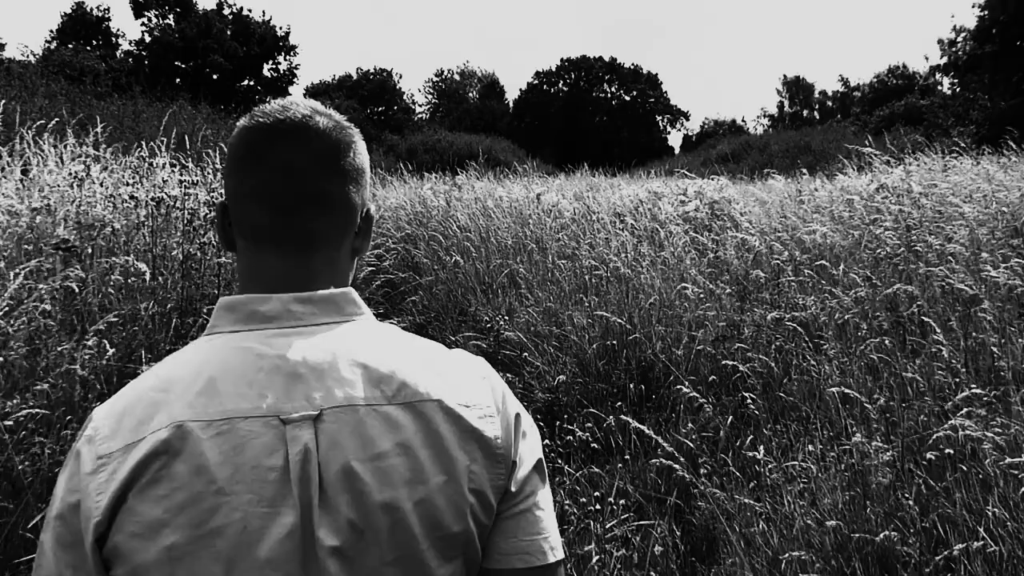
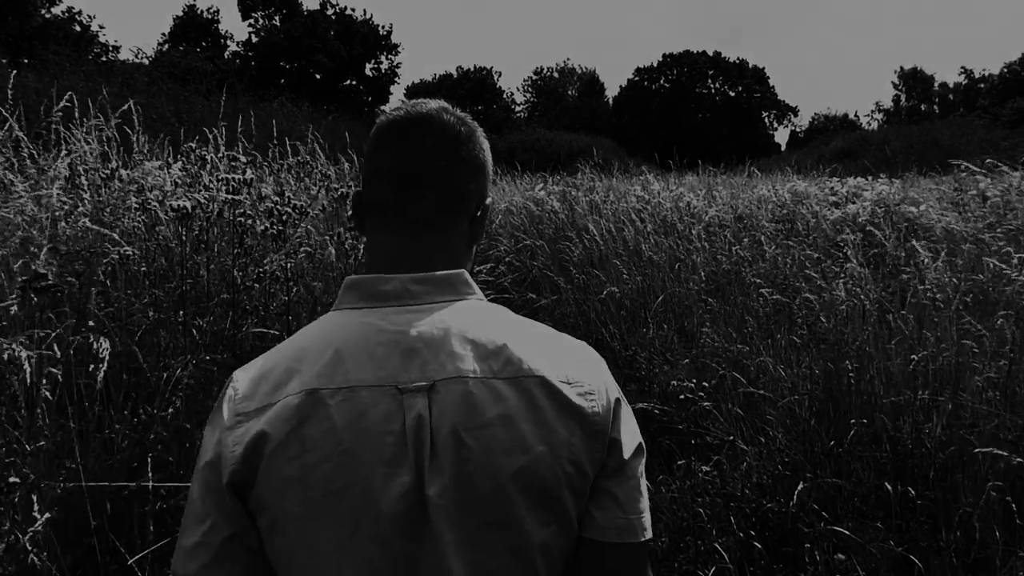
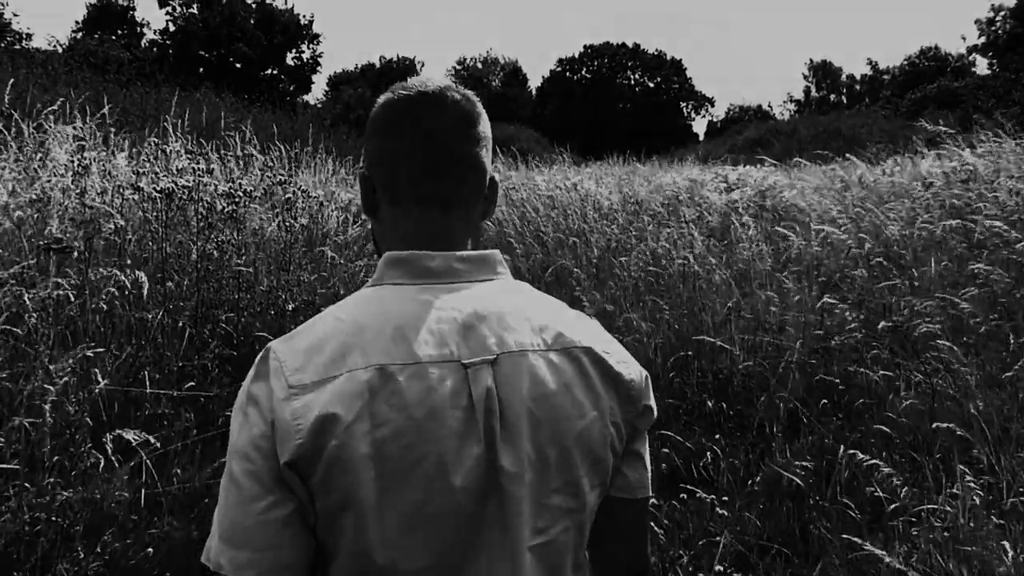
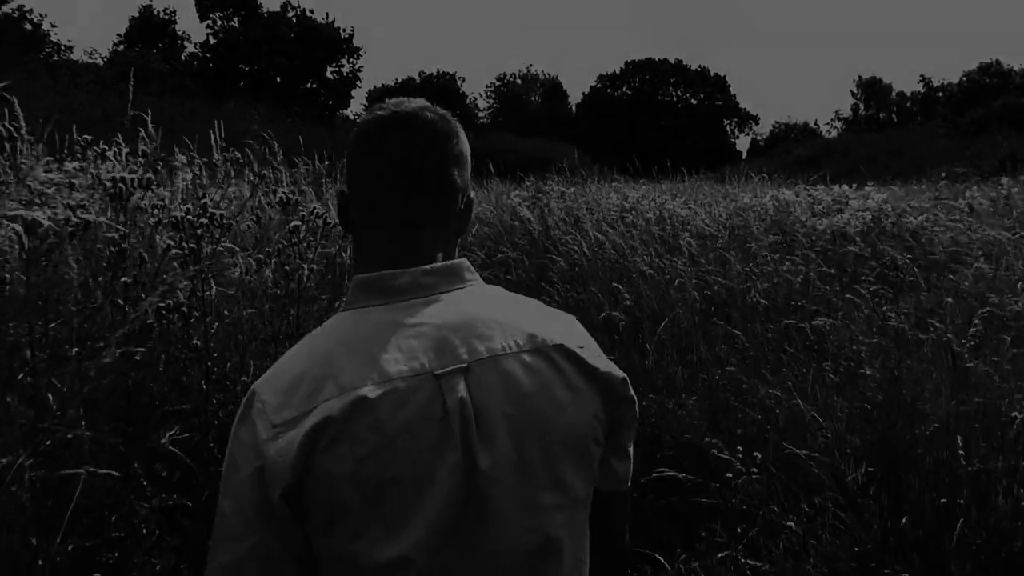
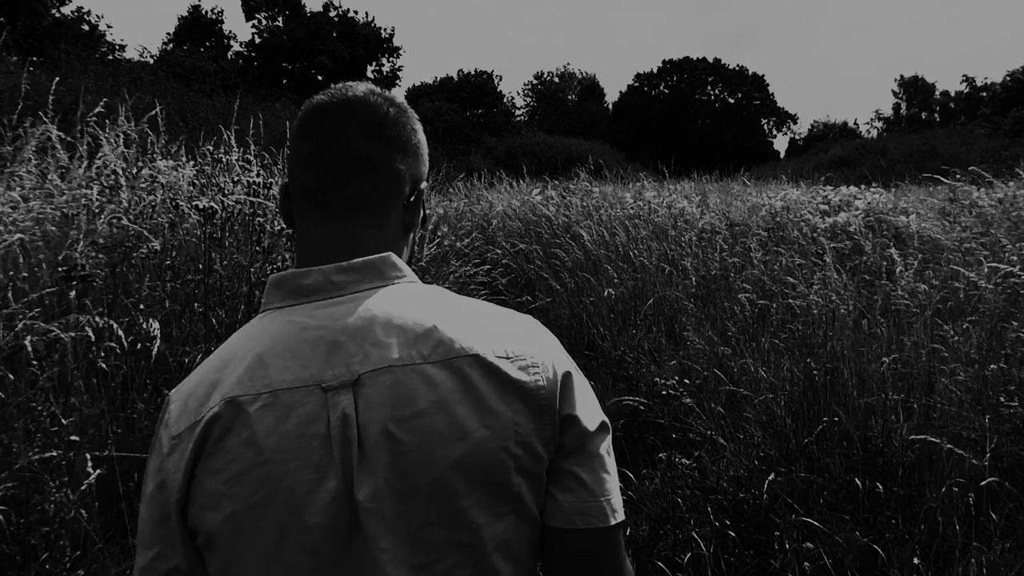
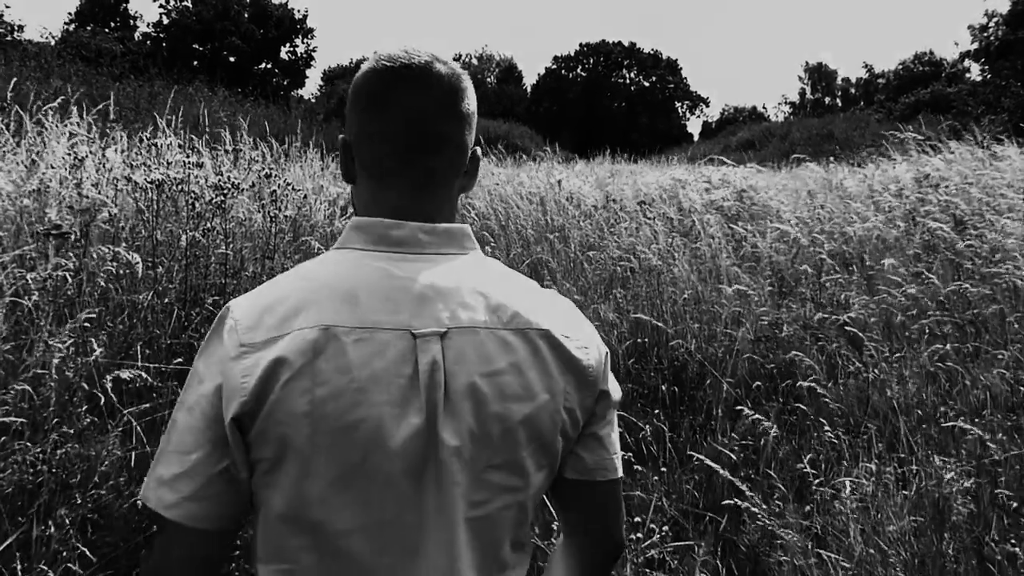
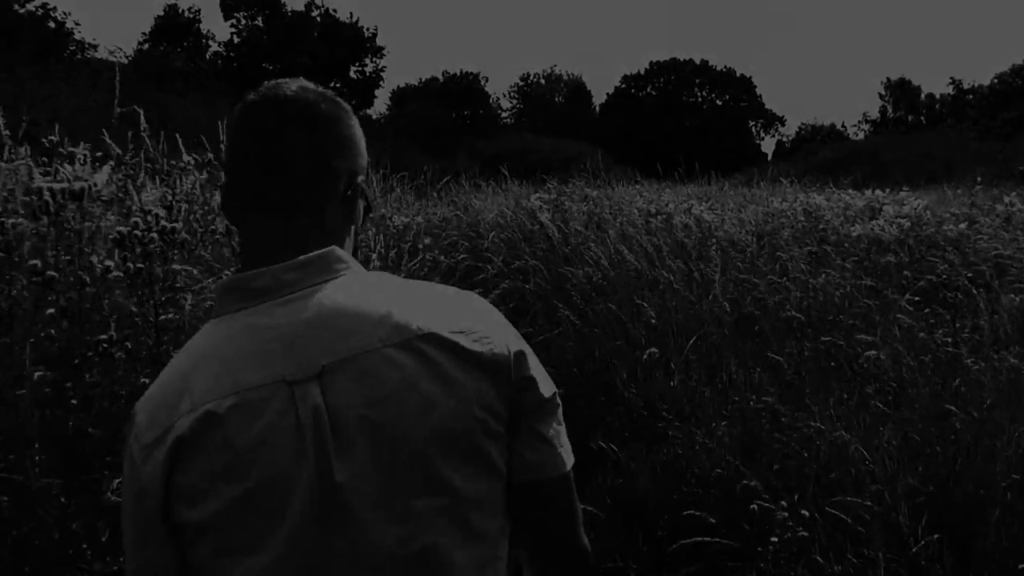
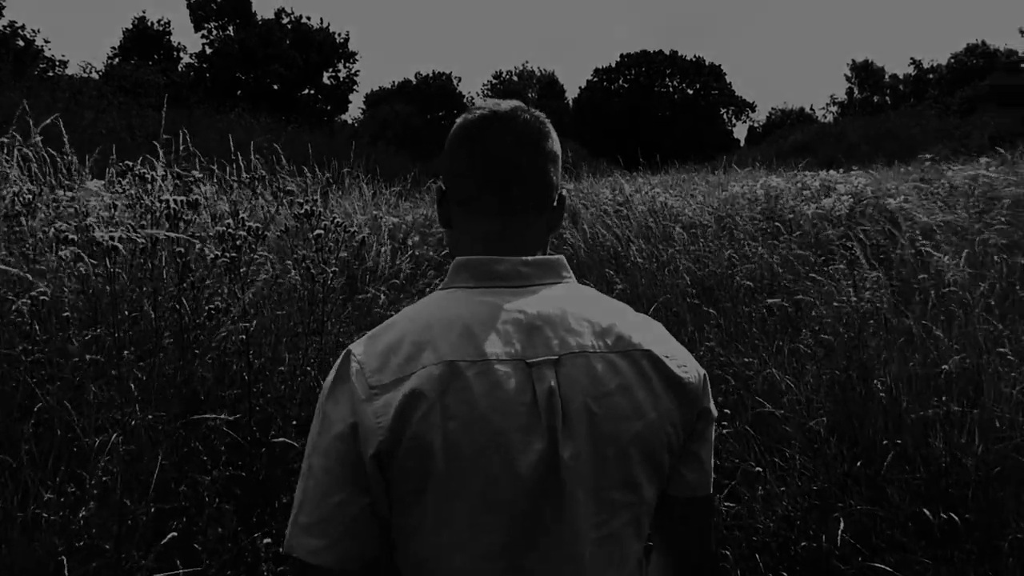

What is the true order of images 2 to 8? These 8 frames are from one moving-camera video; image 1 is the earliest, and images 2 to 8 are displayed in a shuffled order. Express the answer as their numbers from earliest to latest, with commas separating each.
6, 3, 5, 2, 8, 4, 7
